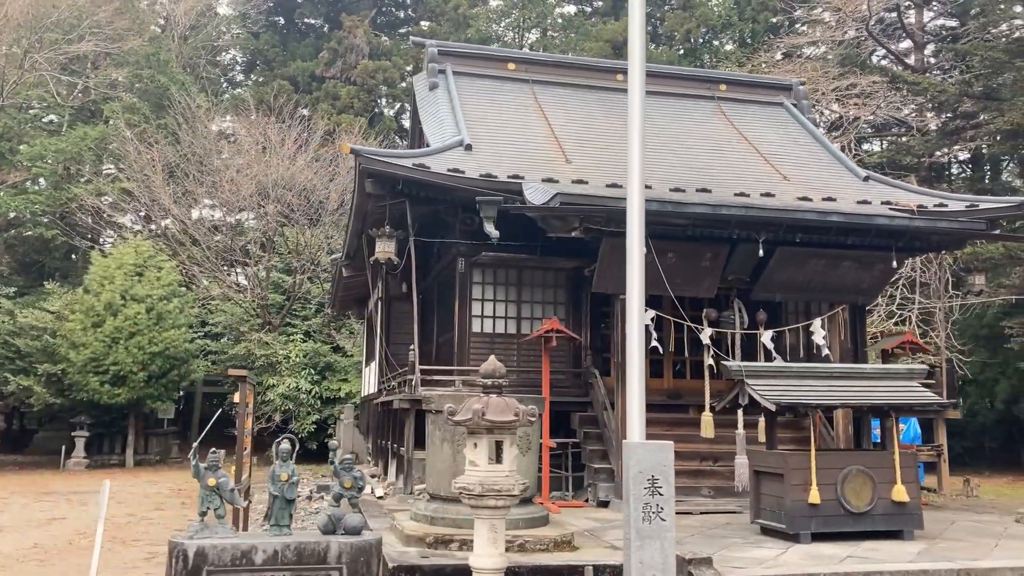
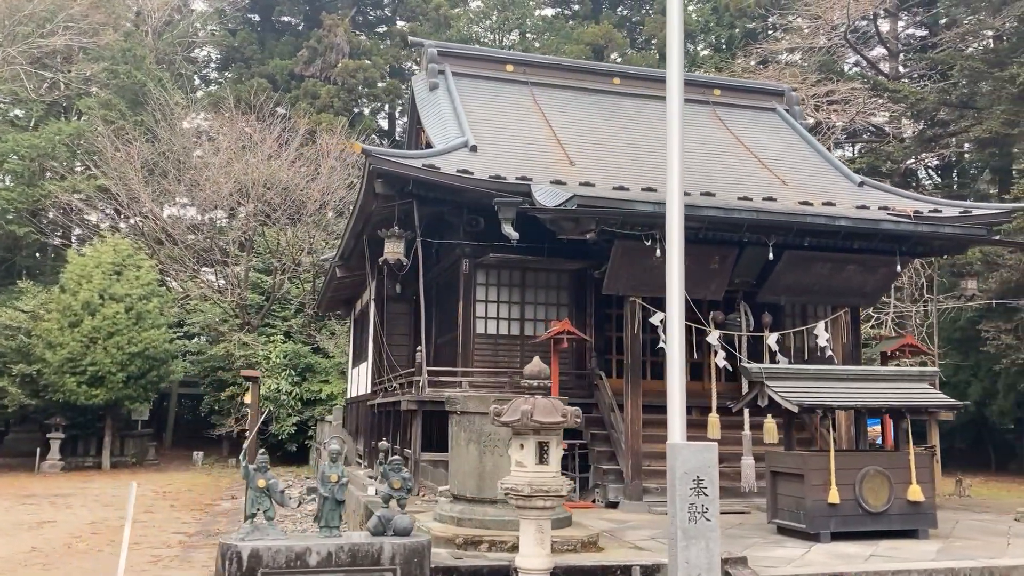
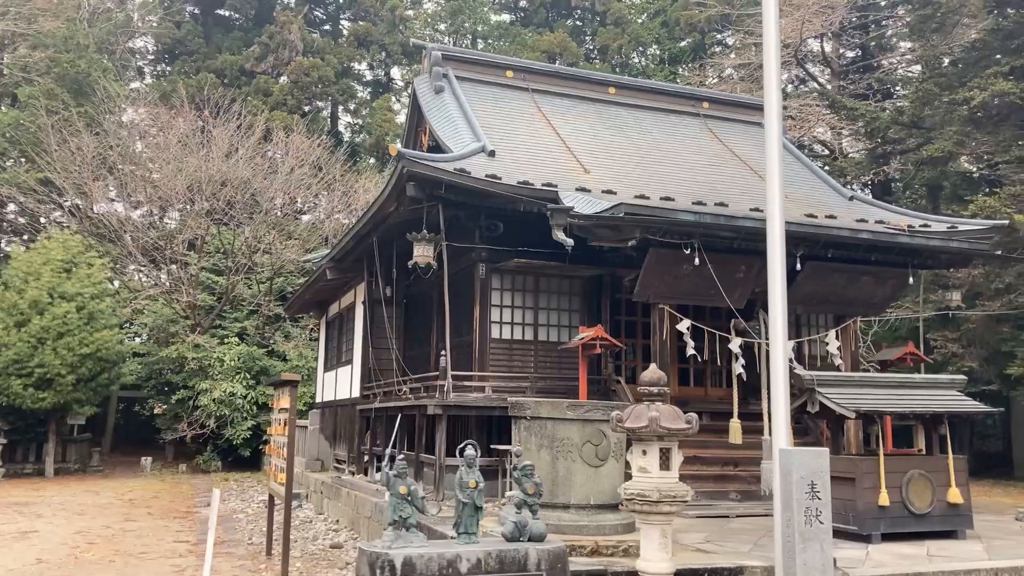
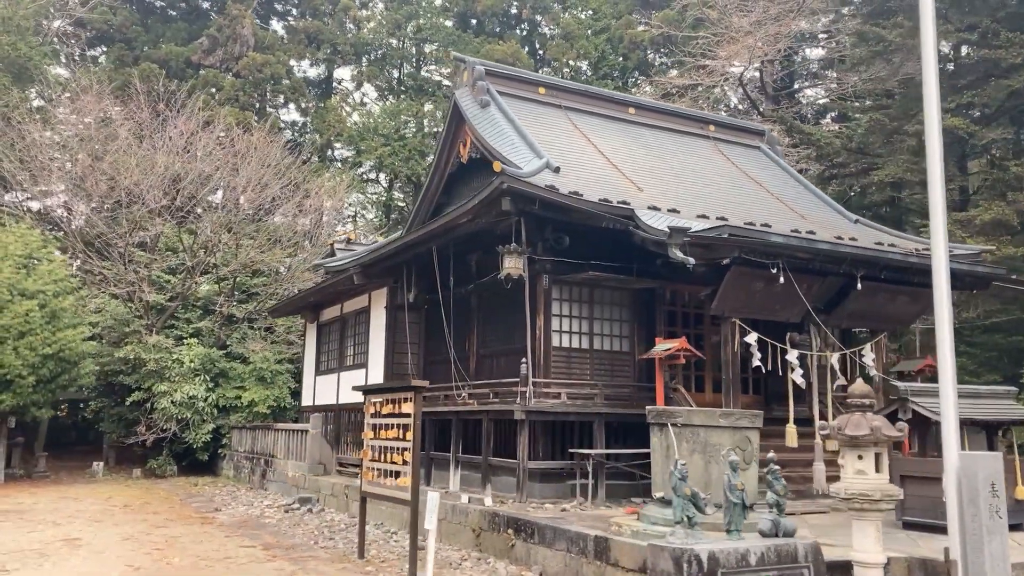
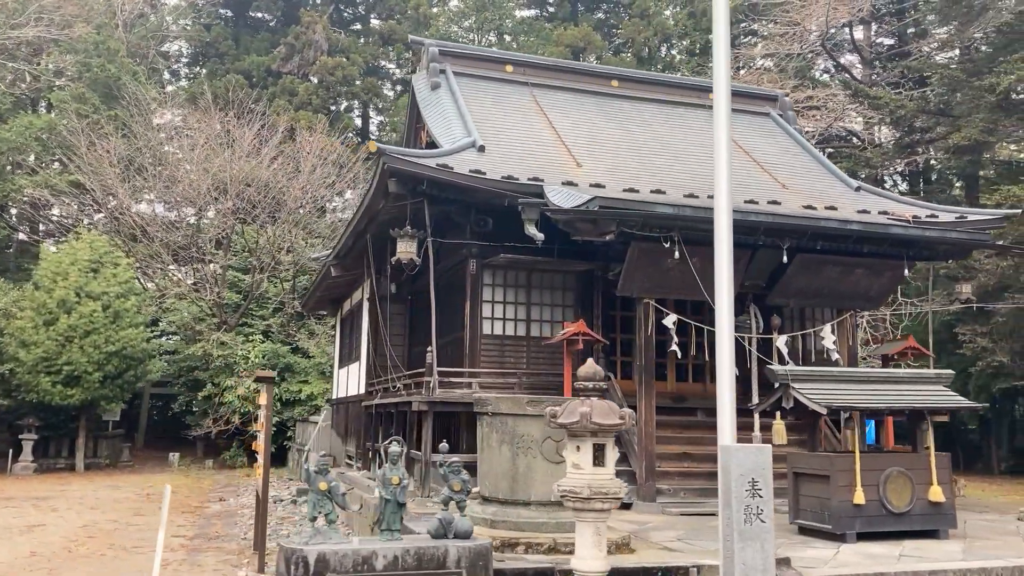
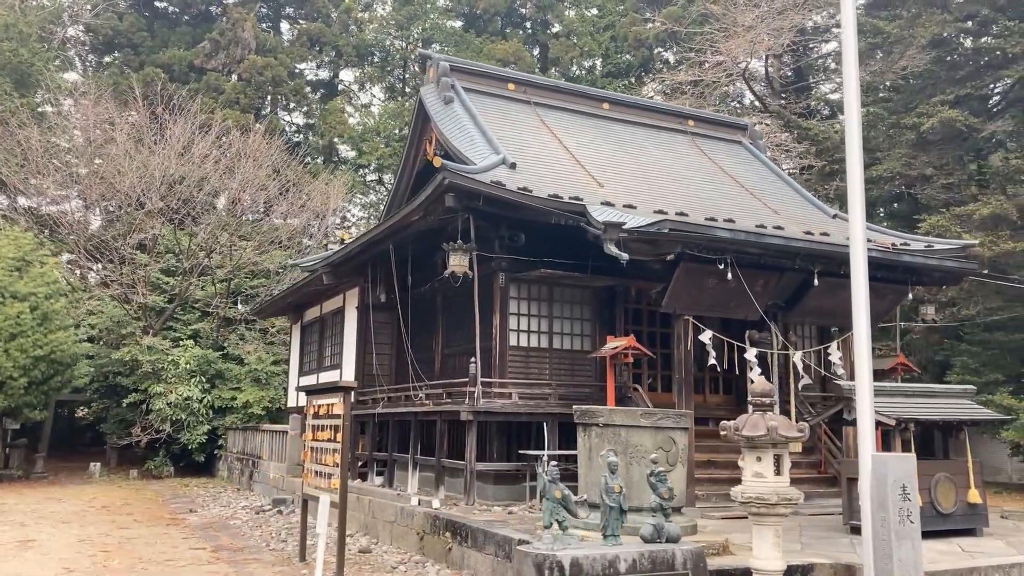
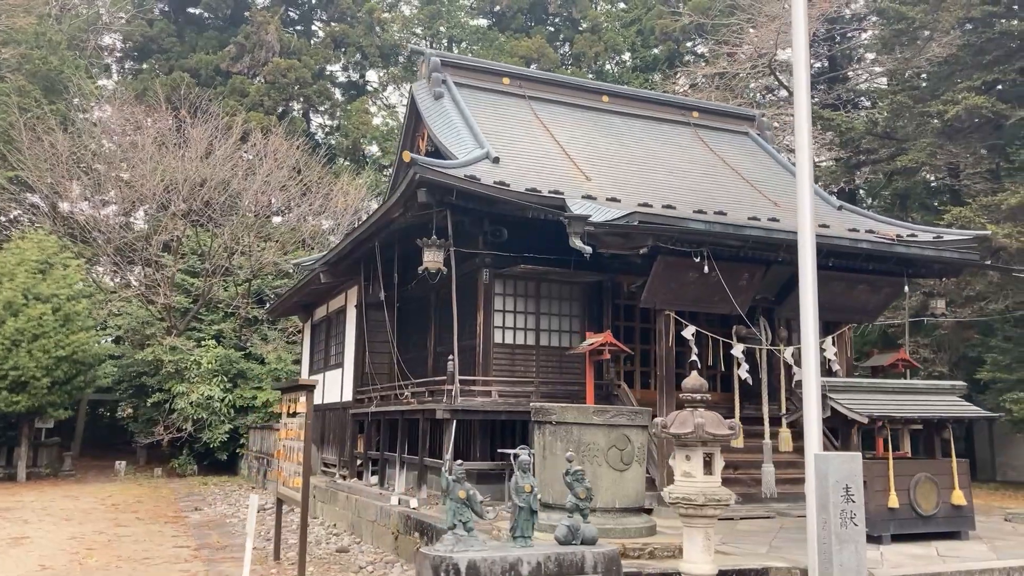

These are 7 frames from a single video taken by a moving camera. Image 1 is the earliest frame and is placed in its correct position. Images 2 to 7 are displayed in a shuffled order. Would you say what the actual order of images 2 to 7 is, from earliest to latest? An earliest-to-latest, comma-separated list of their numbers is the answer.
2, 5, 3, 7, 6, 4
